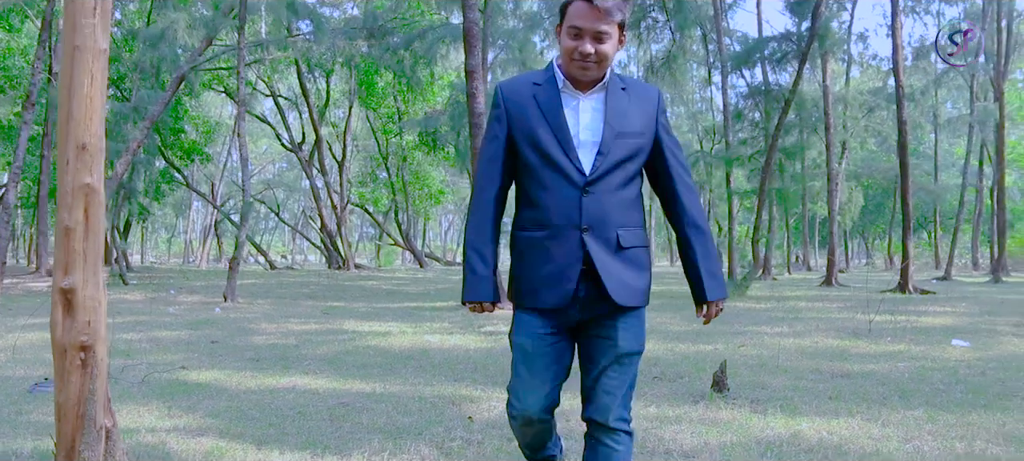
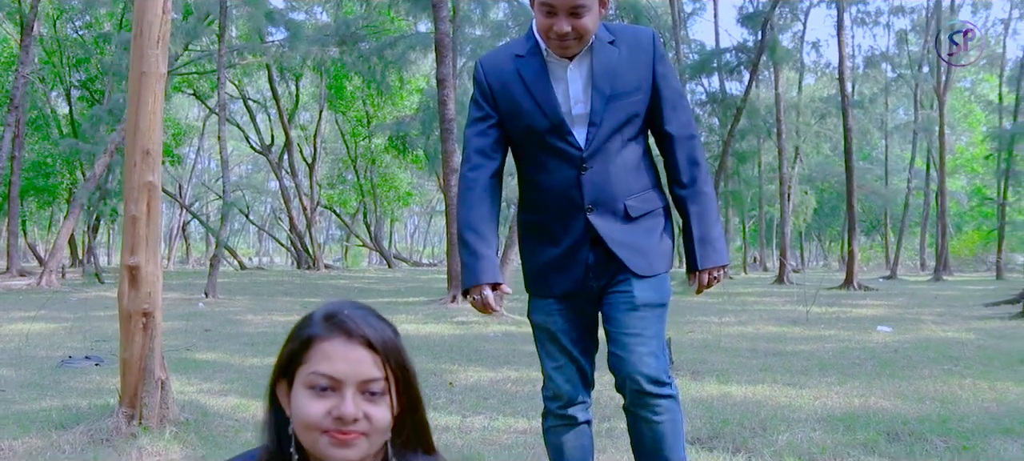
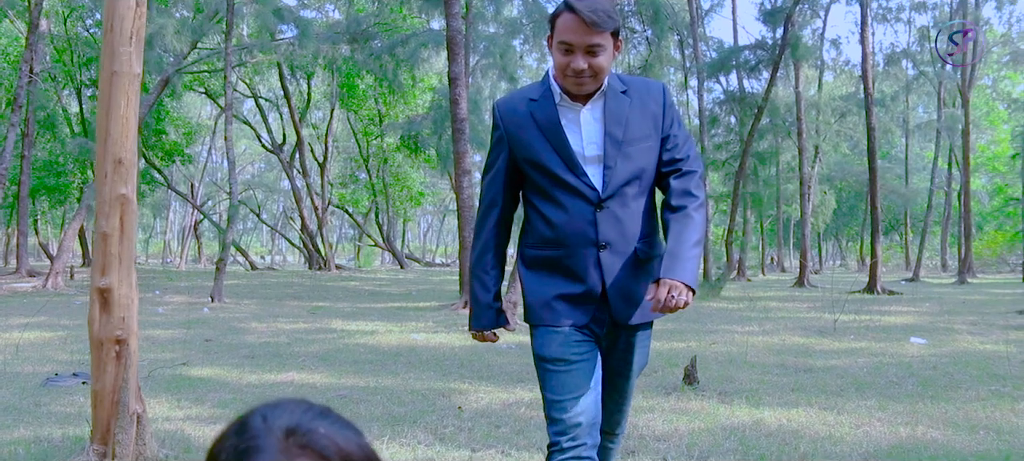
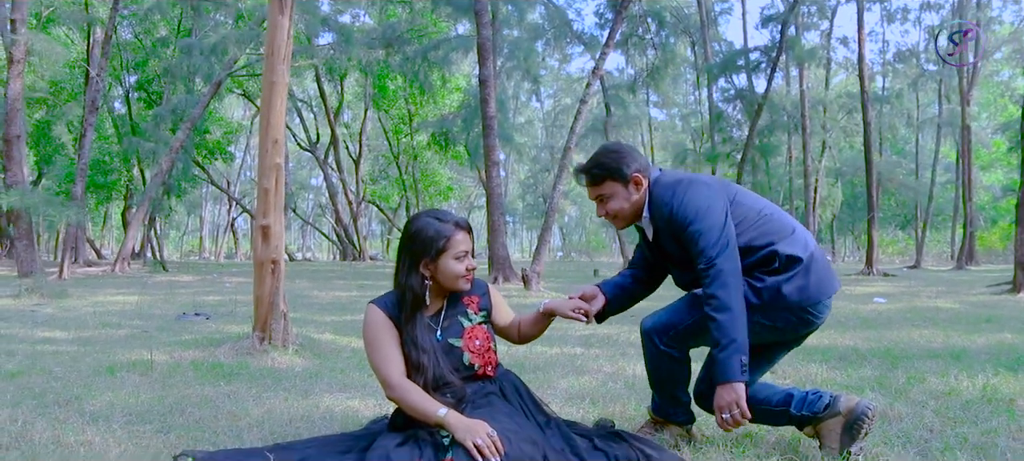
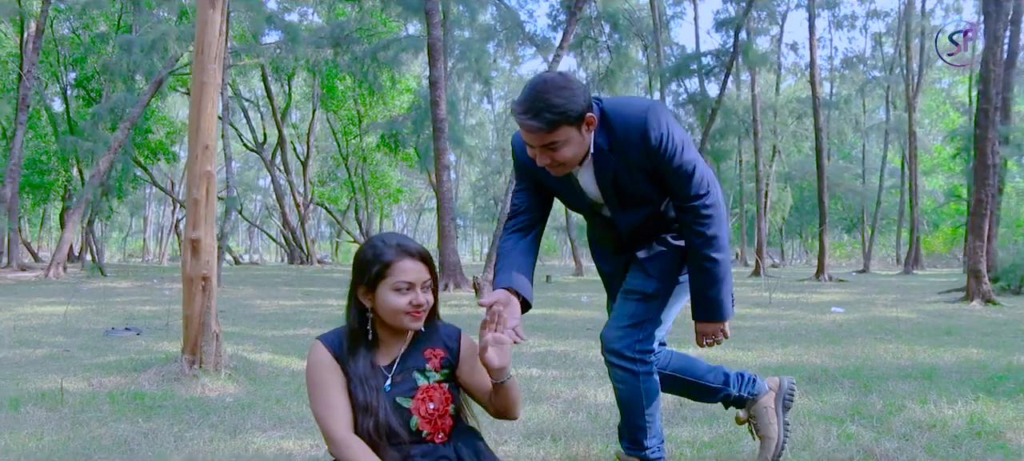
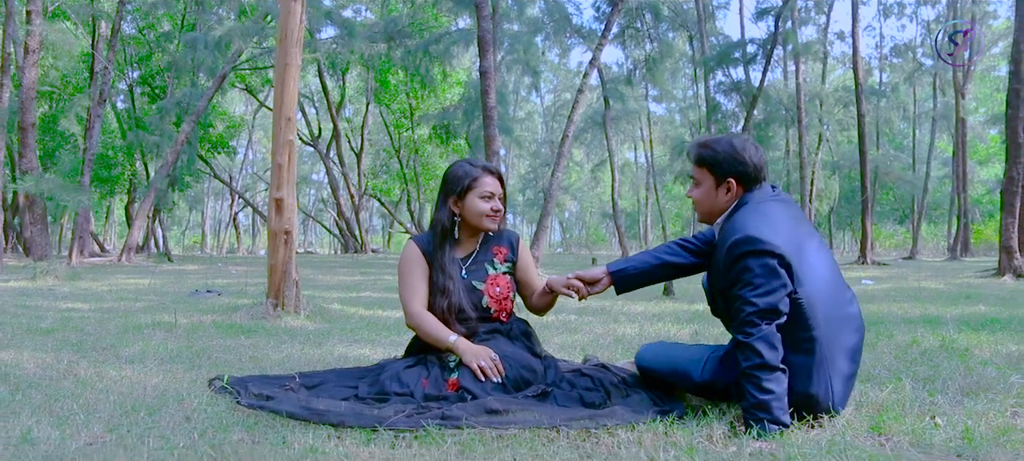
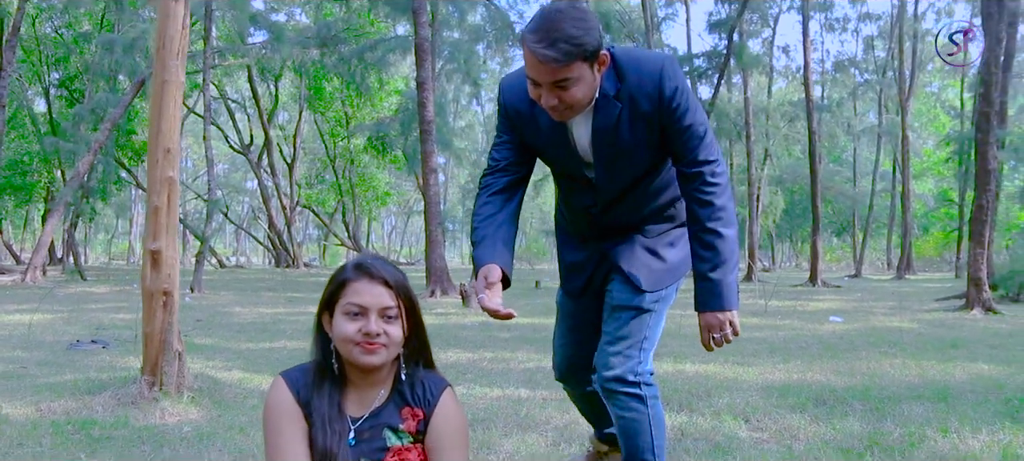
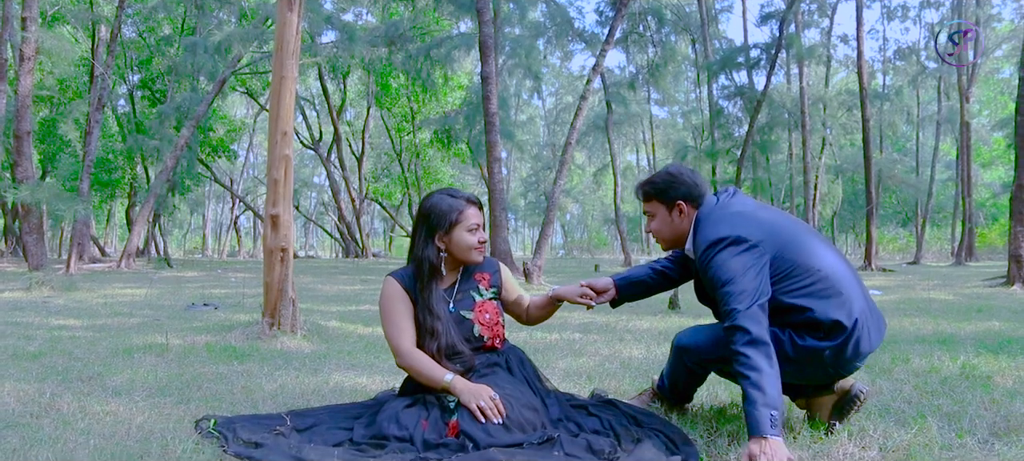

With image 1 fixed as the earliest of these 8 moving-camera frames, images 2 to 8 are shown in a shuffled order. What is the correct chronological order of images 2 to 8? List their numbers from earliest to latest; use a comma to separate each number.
3, 2, 7, 5, 4, 8, 6
